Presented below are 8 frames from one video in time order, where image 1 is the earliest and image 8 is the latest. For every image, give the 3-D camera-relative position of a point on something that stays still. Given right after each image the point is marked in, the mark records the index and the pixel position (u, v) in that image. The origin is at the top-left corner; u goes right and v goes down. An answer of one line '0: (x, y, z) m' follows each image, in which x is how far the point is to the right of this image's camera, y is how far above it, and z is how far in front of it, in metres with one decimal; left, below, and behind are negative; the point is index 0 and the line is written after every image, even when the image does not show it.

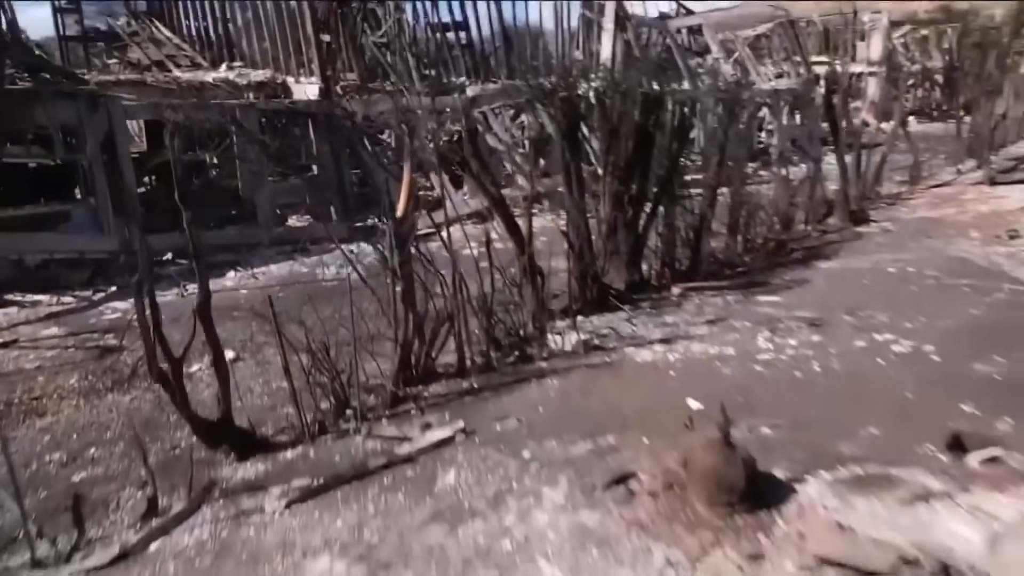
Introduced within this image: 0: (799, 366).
0: (+0.9, -0.3, +2.3) m
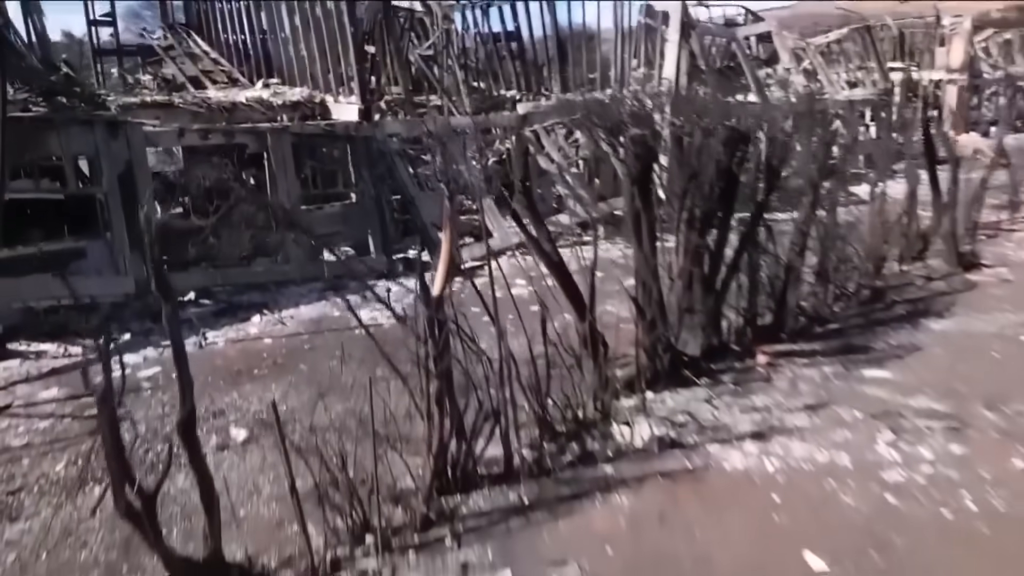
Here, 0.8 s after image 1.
0: (+1.1, -0.5, +1.8) m
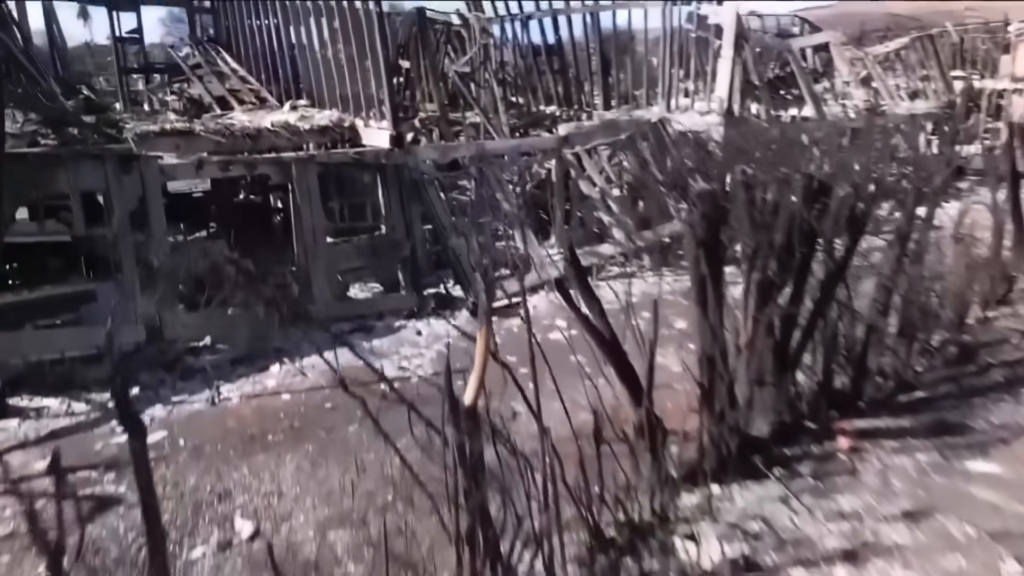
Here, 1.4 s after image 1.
0: (+1.2, -0.7, +1.4) m
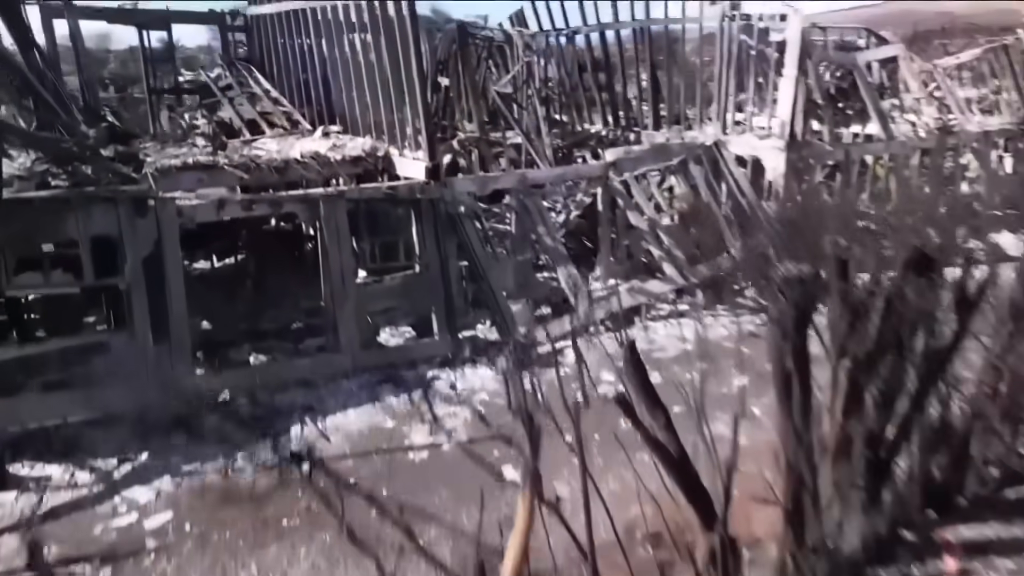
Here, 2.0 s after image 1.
0: (+1.2, -1.0, +1.1) m
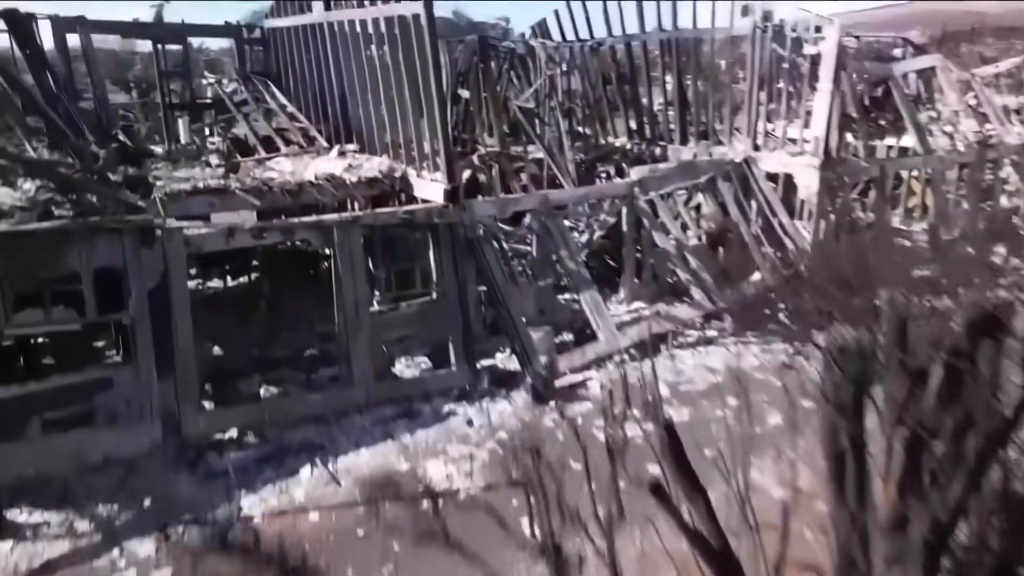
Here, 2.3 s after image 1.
0: (+1.2, -1.1, +0.9) m
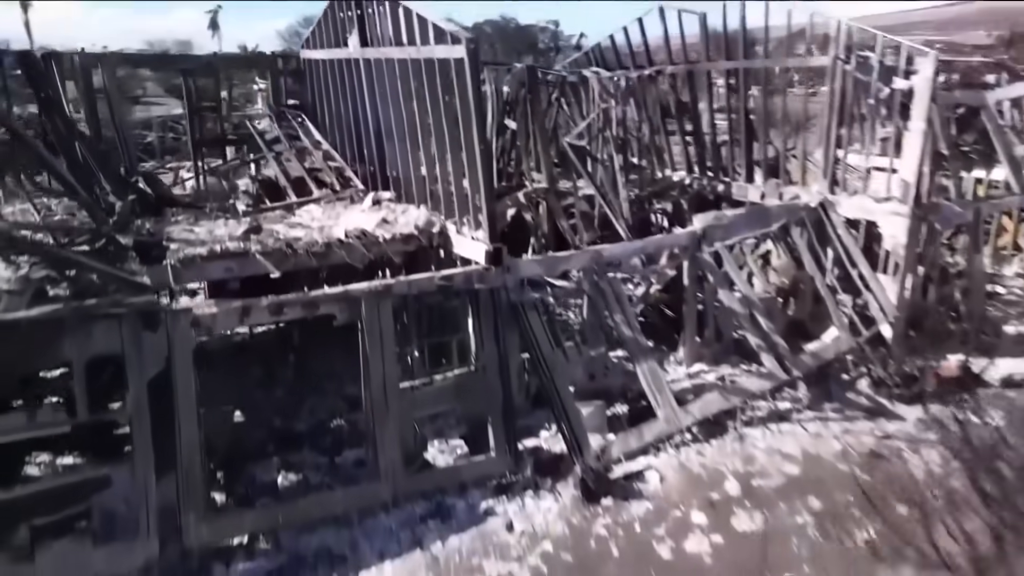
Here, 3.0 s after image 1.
0: (+1.3, -1.5, +0.4) m
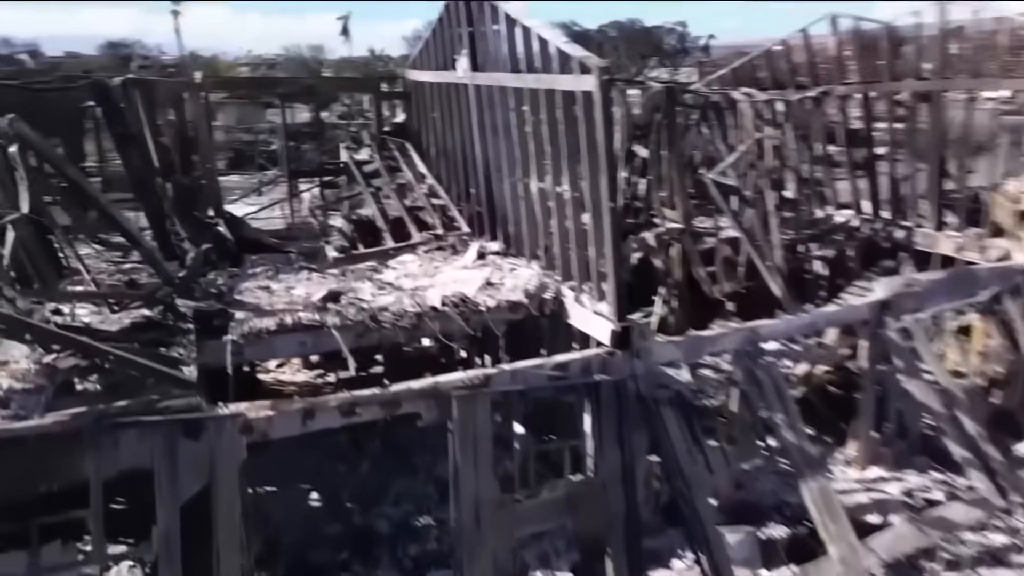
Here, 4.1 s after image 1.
0: (+1.2, -1.8, -0.5) m
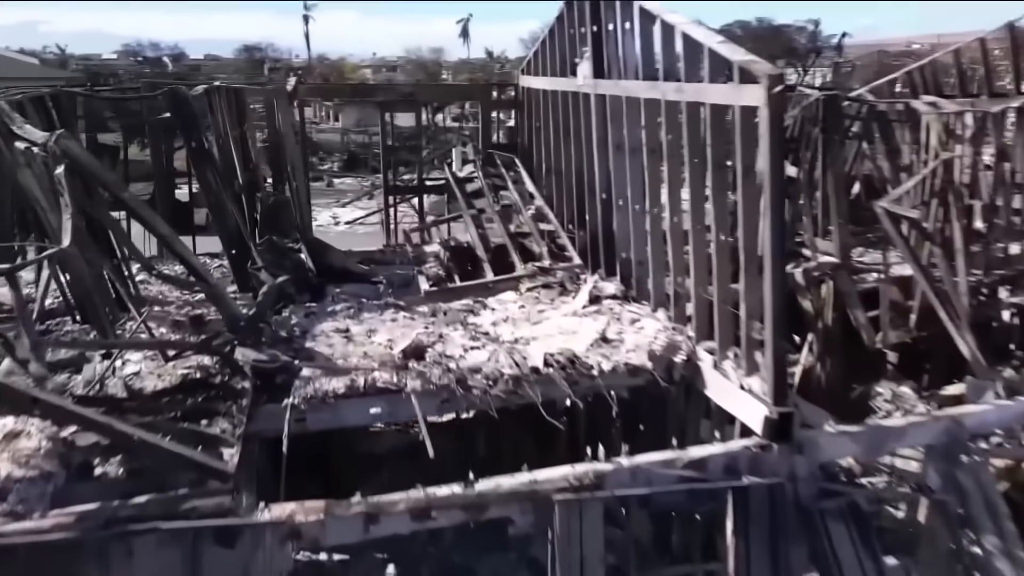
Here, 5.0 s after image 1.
0: (+1.0, -2.1, -1.2) m
